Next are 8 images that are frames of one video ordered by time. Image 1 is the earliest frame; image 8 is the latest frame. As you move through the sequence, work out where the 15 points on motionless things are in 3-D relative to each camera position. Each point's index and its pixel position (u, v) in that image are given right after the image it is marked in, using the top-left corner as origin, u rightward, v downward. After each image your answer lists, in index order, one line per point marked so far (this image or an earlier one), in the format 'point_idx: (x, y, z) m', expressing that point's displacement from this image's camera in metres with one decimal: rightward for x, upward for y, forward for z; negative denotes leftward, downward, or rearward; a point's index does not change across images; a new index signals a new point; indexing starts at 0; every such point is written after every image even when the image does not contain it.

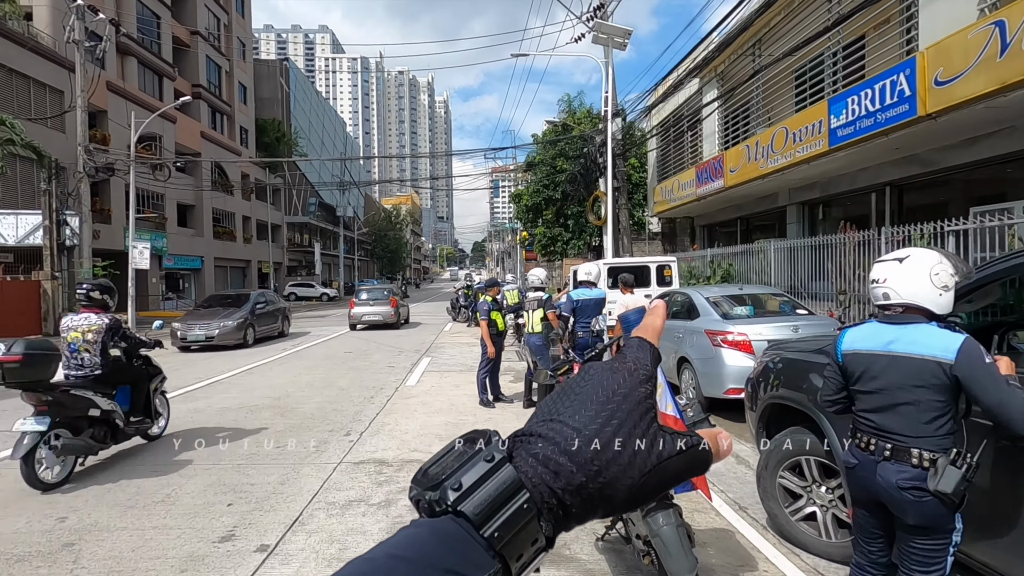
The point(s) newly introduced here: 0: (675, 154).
0: (+5.7, +4.7, +18.9) m
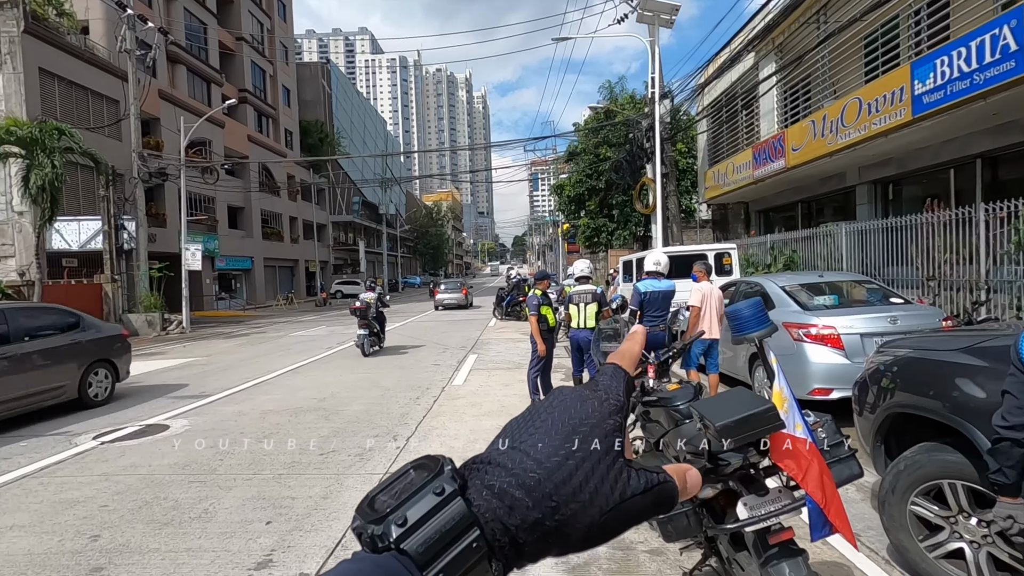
0: (+7.2, +5.1, +17.8) m
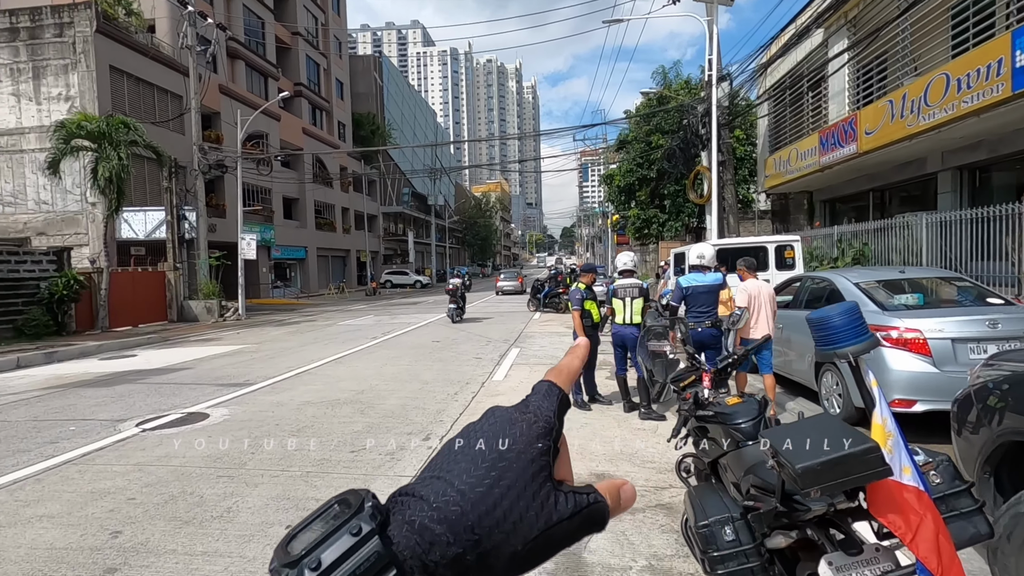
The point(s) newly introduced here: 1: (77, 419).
0: (+8.7, +5.3, +16.7) m
1: (-5.3, -1.6, +6.6) m
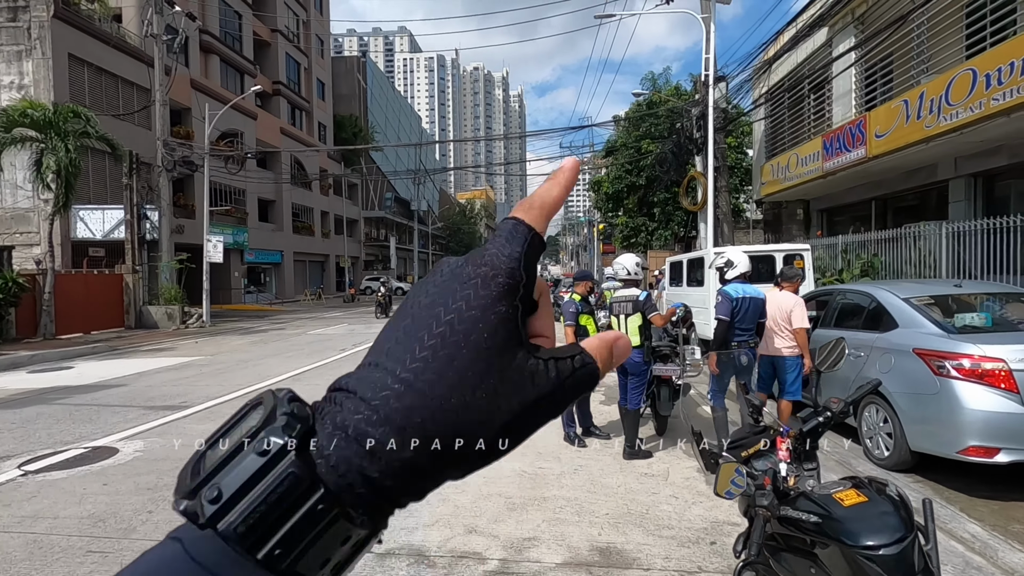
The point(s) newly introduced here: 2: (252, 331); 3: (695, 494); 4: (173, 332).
0: (+8.2, +4.9, +15.9) m
1: (-5.5, -1.6, +5.3) m
2: (-9.5, -1.6, +19.6) m
3: (+1.5, -1.7, +4.3) m
4: (-12.5, -1.6, +19.7) m
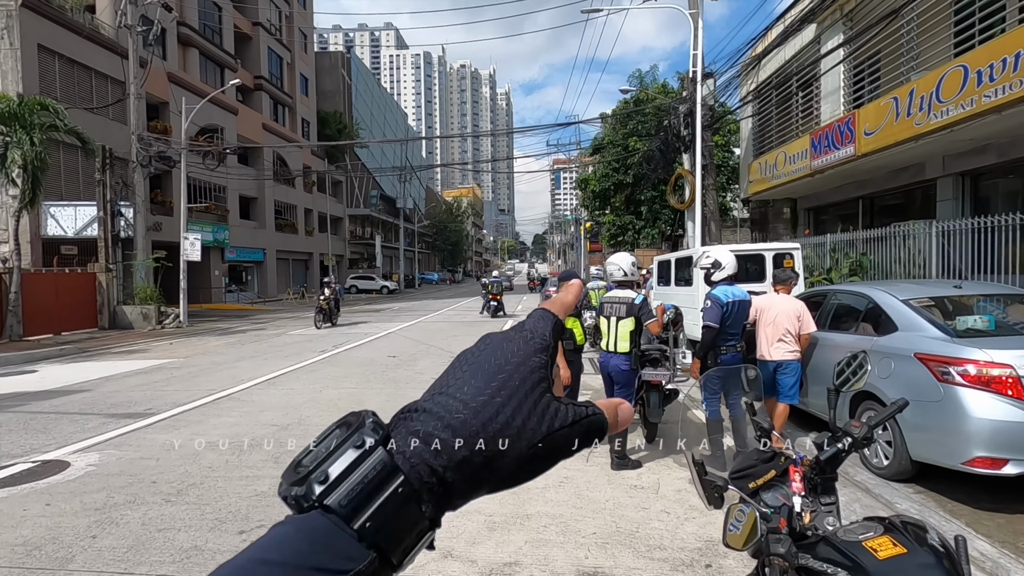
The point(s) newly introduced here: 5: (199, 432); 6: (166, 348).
0: (+7.8, +4.9, +15.8) m
1: (-5.7, -1.7, +4.9) m
2: (-10.0, -1.5, +19.1) m
3: (+1.3, -1.7, +4.0) m
4: (-13.0, -1.6, +19.1) m
5: (-3.5, -1.6, +6.0) m
6: (-9.5, -1.6, +14.7) m
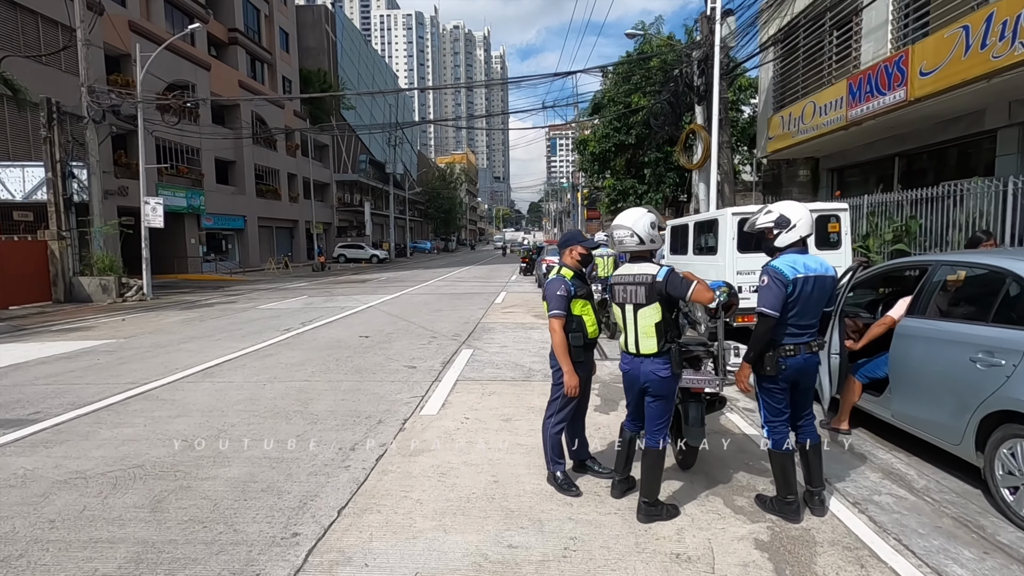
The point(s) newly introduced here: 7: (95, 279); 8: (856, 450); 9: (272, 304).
0: (+7.6, +5.7, +13.9) m
1: (-5.8, -1.5, +3.3) m
2: (-10.3, -0.5, +17.5) m
3: (+1.2, -1.5, +2.5) m
4: (-13.2, -0.6, +17.4) m
5: (-3.6, -1.4, +4.4) m
6: (-9.7, -0.9, +13.1) m
7: (-14.4, +0.3, +18.5) m
8: (+2.8, -1.3, +4.4) m
9: (-7.6, -0.5, +16.9) m
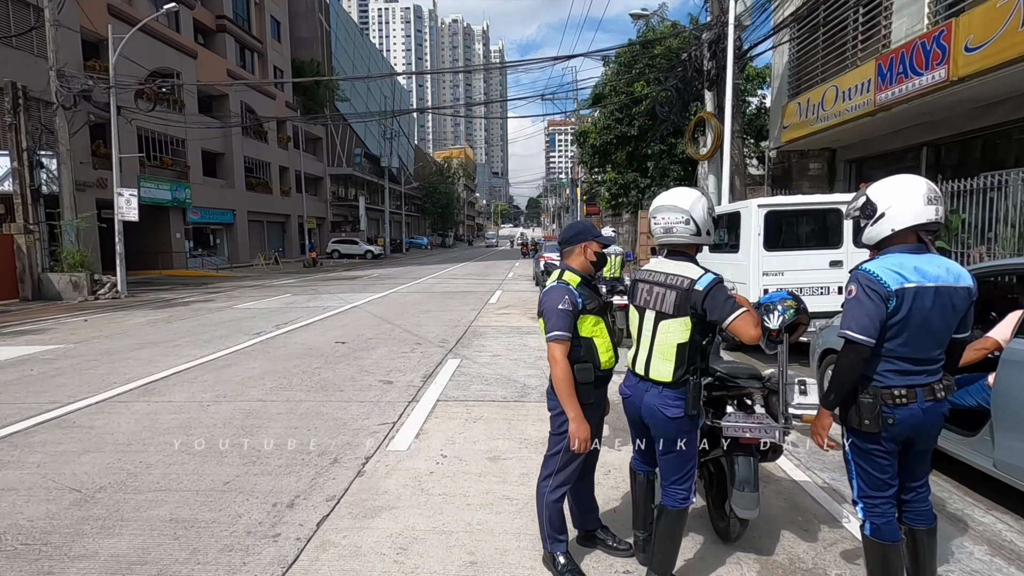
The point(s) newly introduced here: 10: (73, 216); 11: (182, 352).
0: (+7.5, +5.7, +12.9) m
1: (-5.9, -1.5, +2.3) m
2: (-10.4, -0.5, +16.4) m
3: (+1.1, -1.6, +1.5) m
4: (-13.4, -0.5, +16.4) m
5: (-3.7, -1.4, +3.4) m
6: (-9.8, -0.9, +12.0) m
7: (-14.5, +0.4, +17.4) m
8: (+2.7, -1.4, +3.4) m
9: (-7.7, -0.5, +15.8) m
10: (-14.5, +2.4, +17.6) m
11: (-5.1, -1.0, +8.3) m
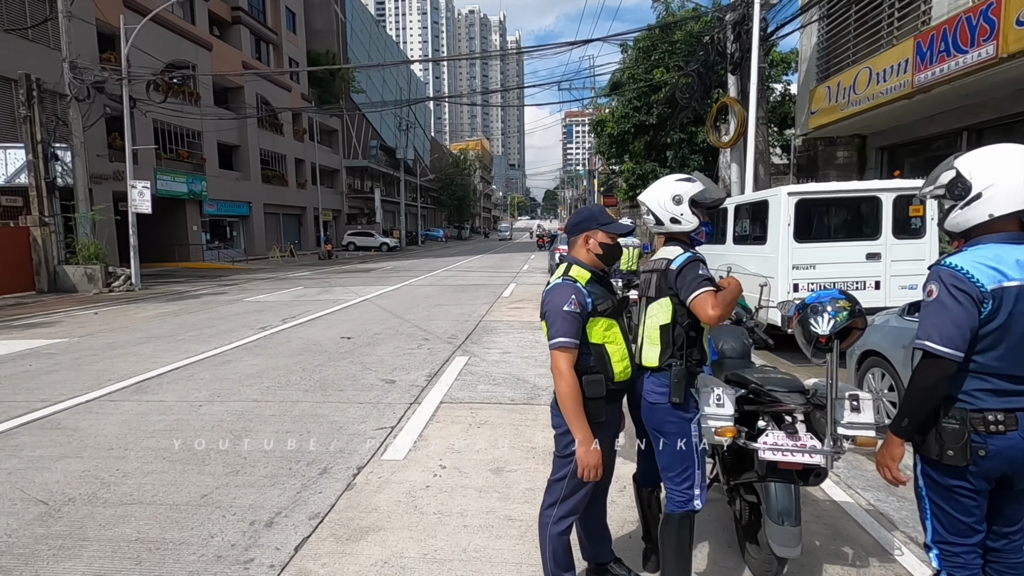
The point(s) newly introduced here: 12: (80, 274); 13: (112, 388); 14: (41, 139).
0: (+7.8, +5.9, +12.2) m
1: (-5.9, -1.5, +2.1) m
2: (-10.0, -0.2, +16.3) m
3: (+1.1, -1.6, +1.1) m
4: (-12.9, -0.3, +16.4) m
5: (-3.7, -1.4, +3.1) m
6: (-9.6, -0.7, +12.0) m
7: (-14.1, +0.7, +17.5) m
8: (+2.8, -1.4, +2.9) m
9: (-7.3, -0.2, +15.7) m
10: (-14.0, +2.6, +17.6) m
11: (-5.0, -0.9, +8.1) m
12: (-14.1, +0.5, +17.5) m
13: (-4.4, -1.1, +5.9) m
14: (-15.0, +4.7, +16.9) m
